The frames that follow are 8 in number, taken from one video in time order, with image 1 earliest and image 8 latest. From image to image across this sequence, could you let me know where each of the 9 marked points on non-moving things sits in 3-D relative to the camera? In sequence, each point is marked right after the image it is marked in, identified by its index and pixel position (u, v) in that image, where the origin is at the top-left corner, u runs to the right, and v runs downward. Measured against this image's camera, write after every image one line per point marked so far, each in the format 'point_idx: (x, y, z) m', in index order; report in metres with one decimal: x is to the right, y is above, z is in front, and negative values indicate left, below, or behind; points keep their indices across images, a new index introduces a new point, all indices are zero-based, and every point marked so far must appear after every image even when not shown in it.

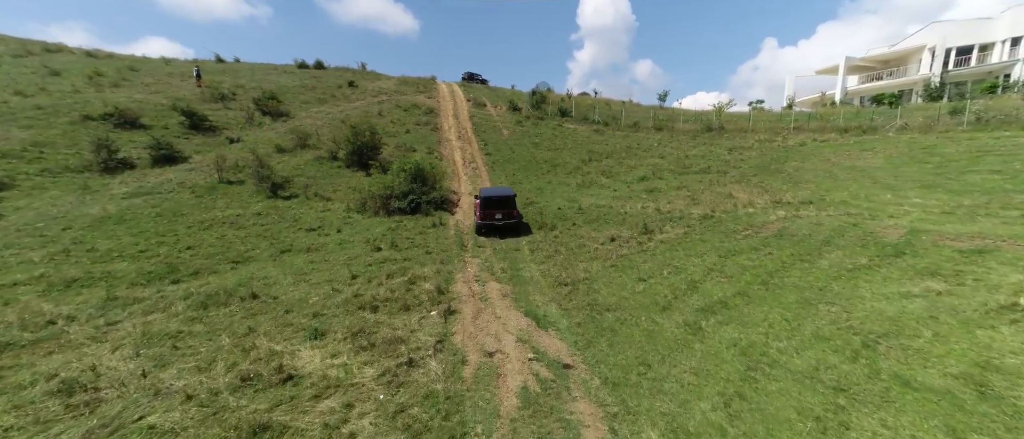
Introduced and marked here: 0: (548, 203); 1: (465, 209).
0: (+1.9, +0.8, +20.3) m
1: (-2.7, +0.5, +20.4) m
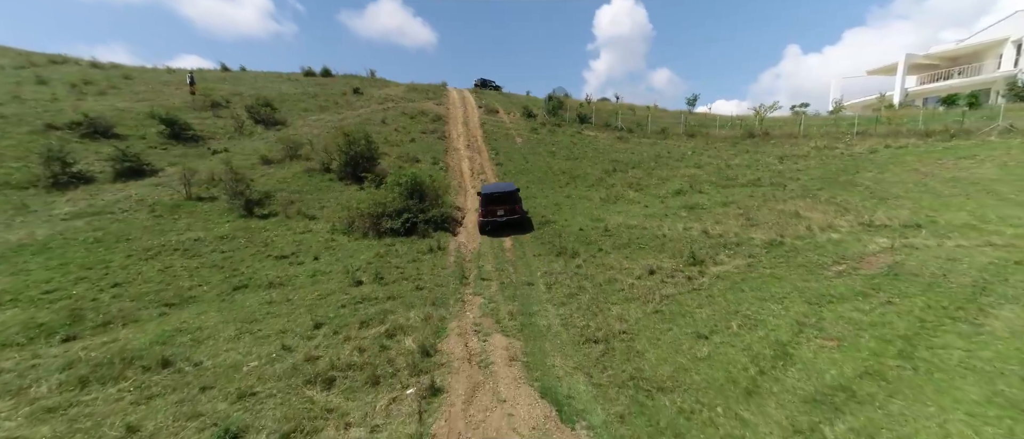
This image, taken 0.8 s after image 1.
0: (+2.5, -0.1, +17.4) m
1: (-2.1, -0.5, +17.7) m
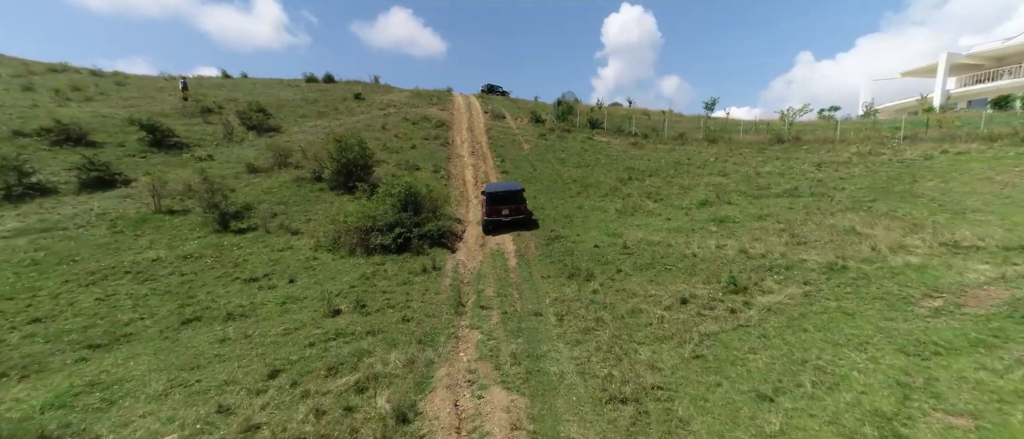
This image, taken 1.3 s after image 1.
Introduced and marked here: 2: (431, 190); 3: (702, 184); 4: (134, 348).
0: (+2.7, -0.7, +15.5) m
1: (-1.9, -1.0, +15.9) m
2: (-3.8, +1.4, +17.7) m
3: (+9.6, +1.7, +19.8) m
4: (-7.2, -2.4, +7.4) m
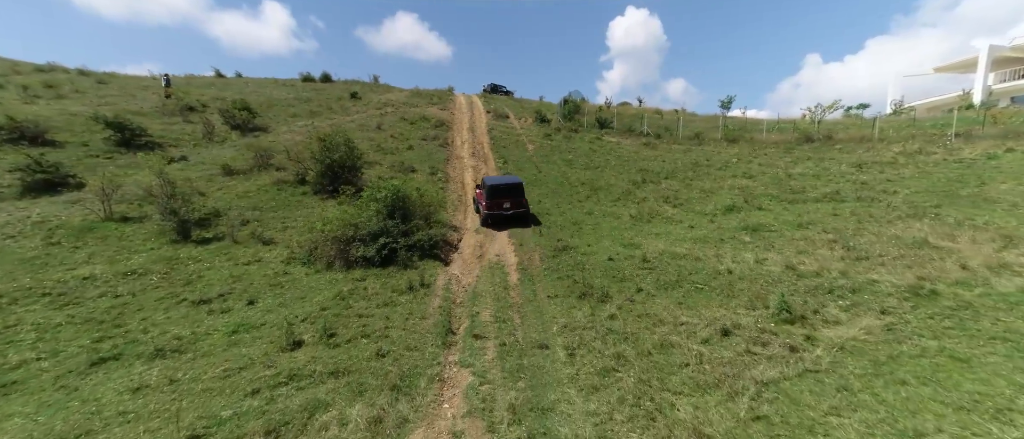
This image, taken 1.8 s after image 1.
0: (+2.8, -1.0, +13.6) m
1: (-1.8, -1.3, +14.1) m
2: (-3.7, +1.1, +16.0) m
3: (+9.7, +1.4, +17.8) m
4: (-7.2, -2.7, +5.6) m
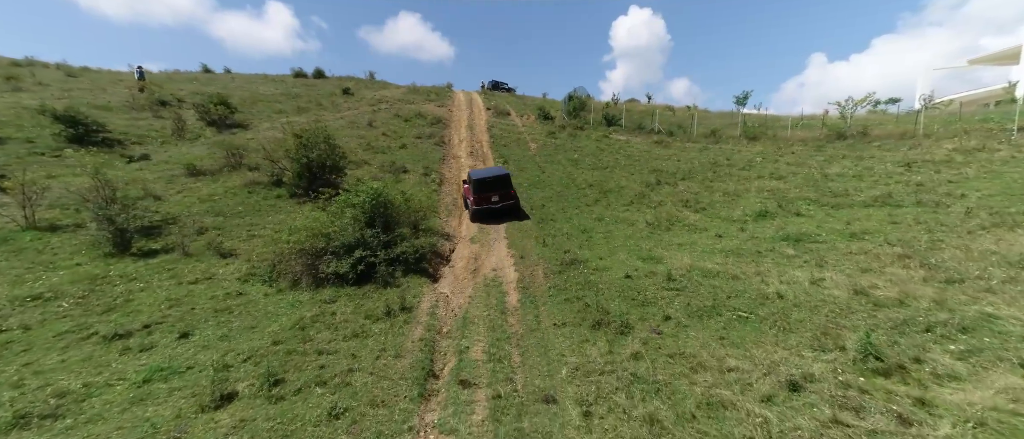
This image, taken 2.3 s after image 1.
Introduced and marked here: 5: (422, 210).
0: (+2.8, -1.2, +11.7) m
1: (-1.8, -1.6, +12.1) m
2: (-3.7, +0.8, +14.0) m
3: (+9.7, +1.2, +15.8) m
4: (-7.3, -2.9, +3.7) m
5: (-3.7, +0.2, +15.2) m
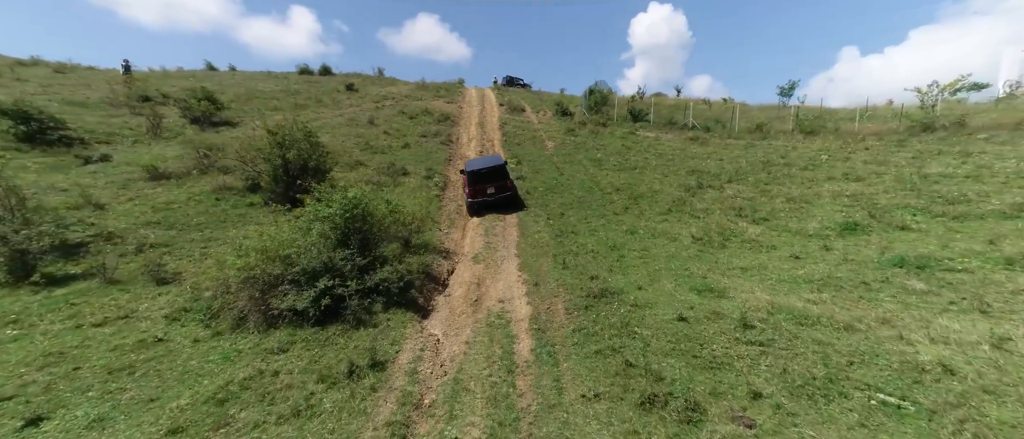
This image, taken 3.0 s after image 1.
0: (+3.0, -1.6, +8.8) m
1: (-1.5, -2.0, +9.4) m
2: (-3.3, +0.4, +11.4) m
3: (+10.1, +0.8, +12.6) m
4: (-7.3, -3.3, +1.3) m
5: (-3.2, -0.2, +12.6) m
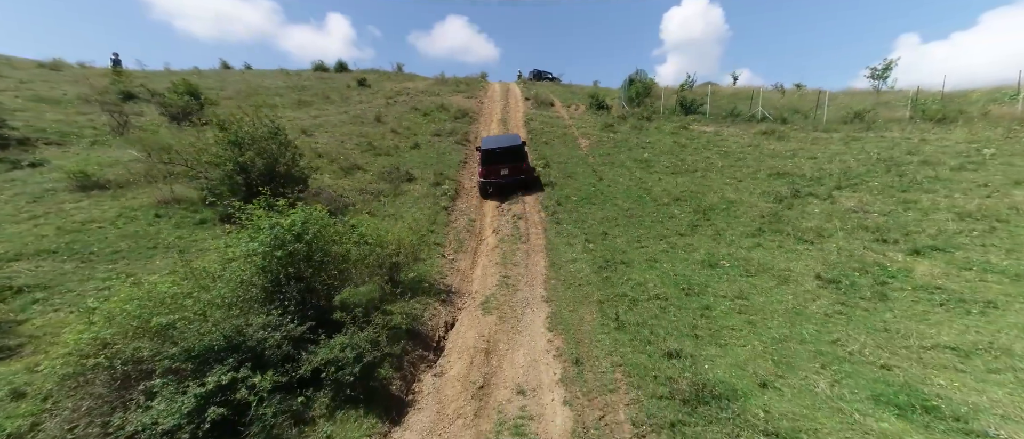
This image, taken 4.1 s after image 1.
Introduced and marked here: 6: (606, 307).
0: (+3.4, -2.2, +4.6) m
1: (-1.1, -2.6, +5.6) m
2: (-2.8, -0.2, +7.7) m
3: (+10.7, +0.1, +8.0) m
4: (-7.5, -3.8, -2.1) m
5: (-2.6, -0.8, +8.9) m
6: (+2.2, -1.5, +8.1) m
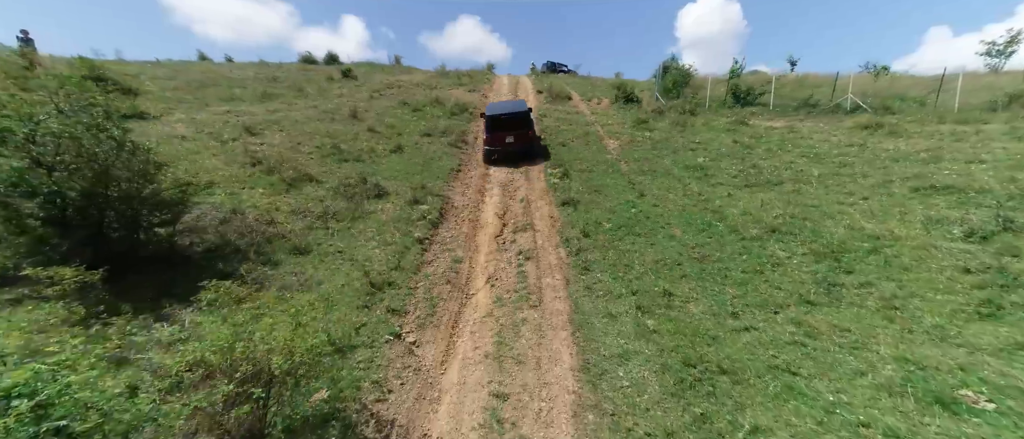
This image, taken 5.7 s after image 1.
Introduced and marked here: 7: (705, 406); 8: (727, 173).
0: (+3.2, -3.1, -0.6) m
1: (-1.3, -3.5, +0.5) m
2: (-2.9, -1.2, +2.7) m
3: (+10.6, -0.8, +2.5) m
4: (-7.9, -4.7, -7.0) m
5: (-2.6, -1.7, +3.9) m
6: (+2.1, -2.5, +2.9) m
7: (+2.5, -1.9, +4.4) m
8: (+6.7, +1.3, +11.5) m
